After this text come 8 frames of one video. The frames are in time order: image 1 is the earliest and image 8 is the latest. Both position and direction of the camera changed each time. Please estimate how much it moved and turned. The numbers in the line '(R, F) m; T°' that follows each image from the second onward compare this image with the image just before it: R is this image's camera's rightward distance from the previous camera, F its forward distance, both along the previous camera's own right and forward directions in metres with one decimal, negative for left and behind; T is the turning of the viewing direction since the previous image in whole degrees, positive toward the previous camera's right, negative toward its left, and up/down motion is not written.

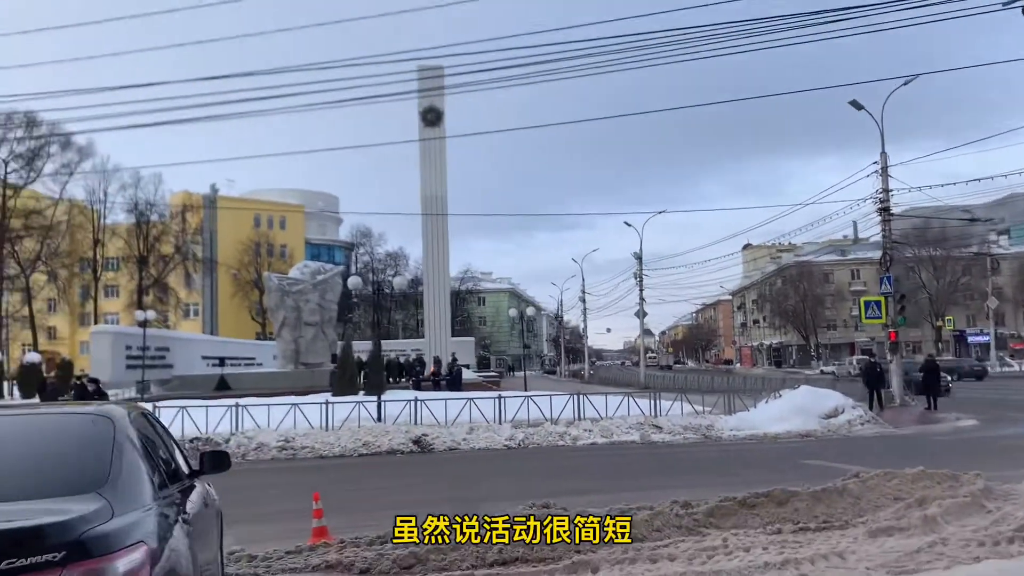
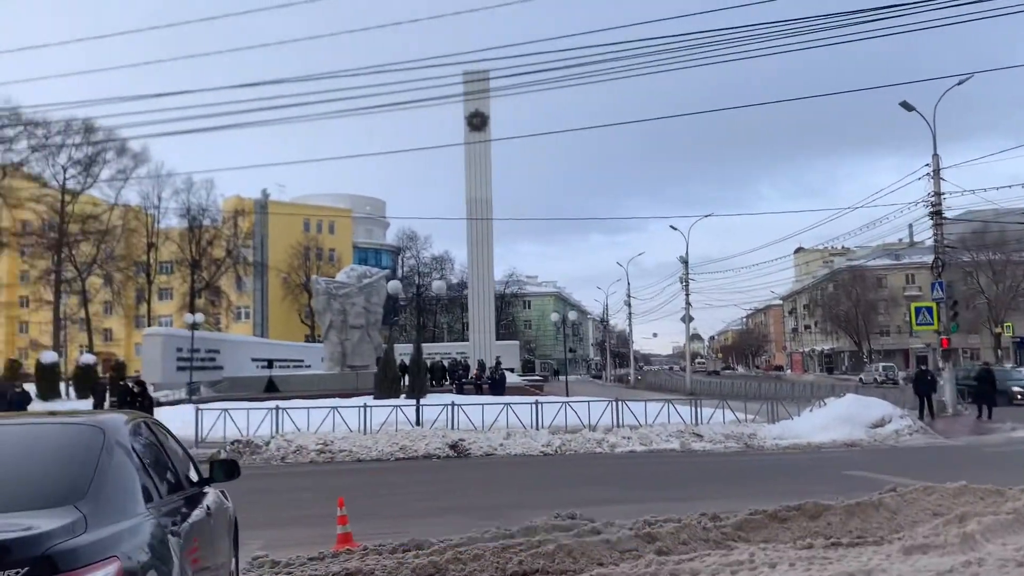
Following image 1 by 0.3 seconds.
(+0.2, +0.1) m; -3°
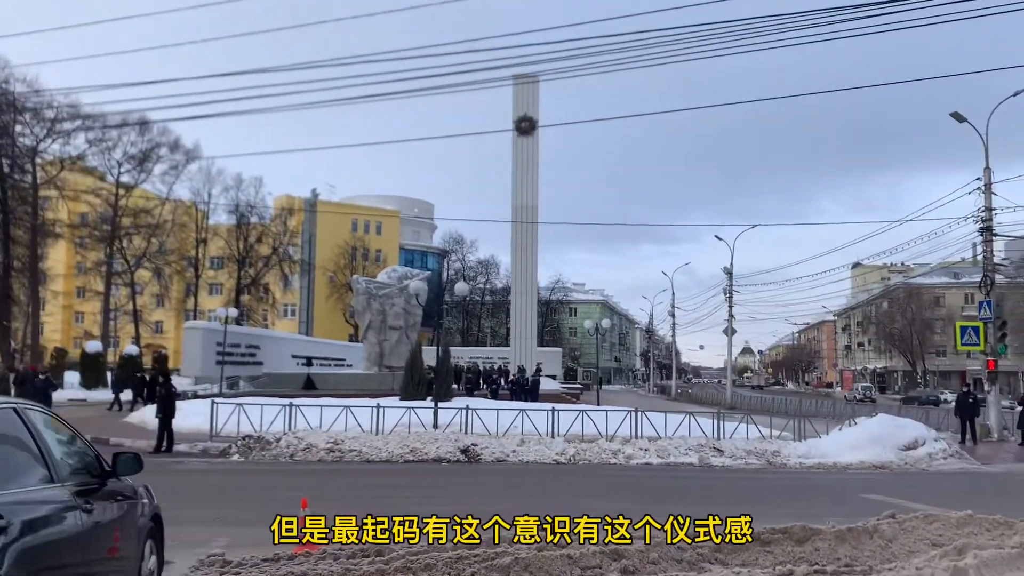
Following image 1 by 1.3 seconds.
(+0.6, +0.3) m; -3°
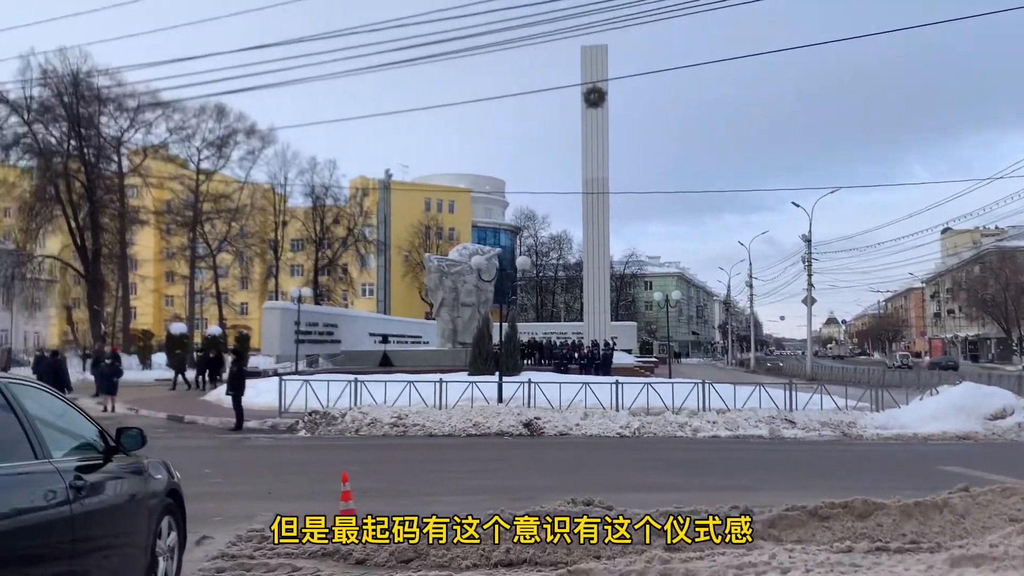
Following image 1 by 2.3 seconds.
(+0.3, +0.3) m; -5°
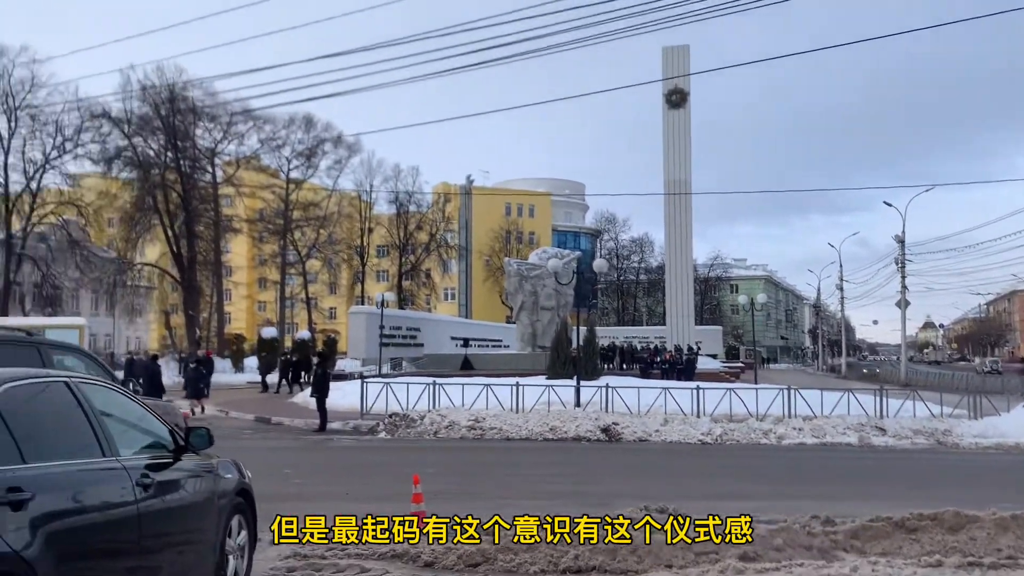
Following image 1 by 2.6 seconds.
(+0.1, +0.1) m; -5°
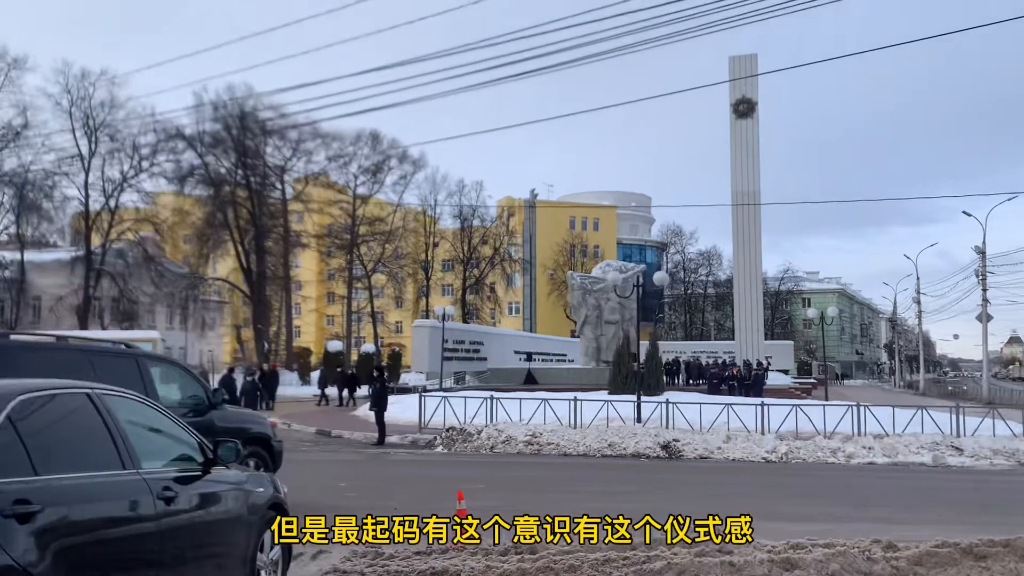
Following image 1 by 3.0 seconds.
(+0.2, +0.1) m; -4°
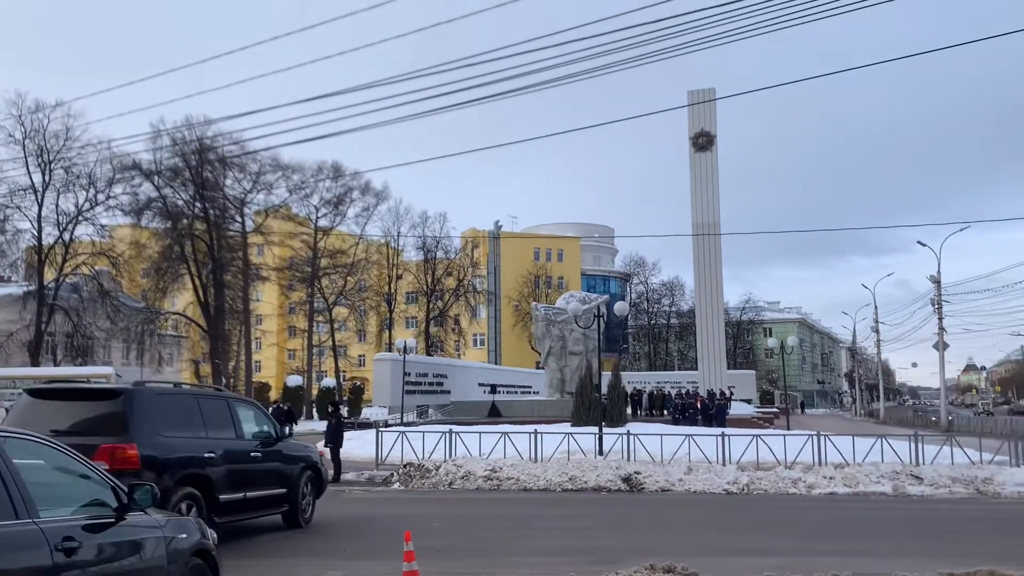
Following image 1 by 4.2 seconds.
(+0.1, +0.2) m; +2°
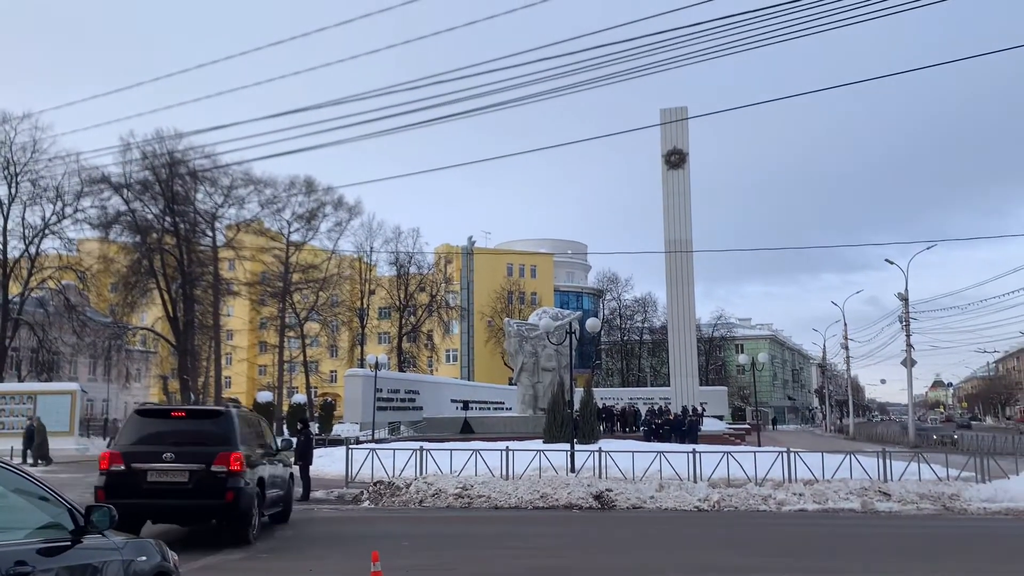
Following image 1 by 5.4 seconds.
(0.0, 0.0) m; +2°
